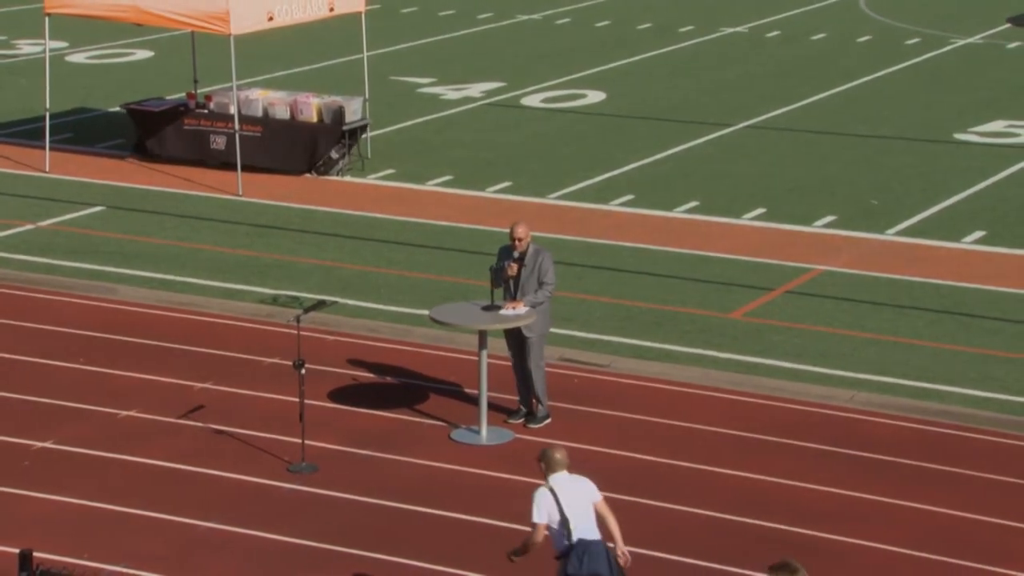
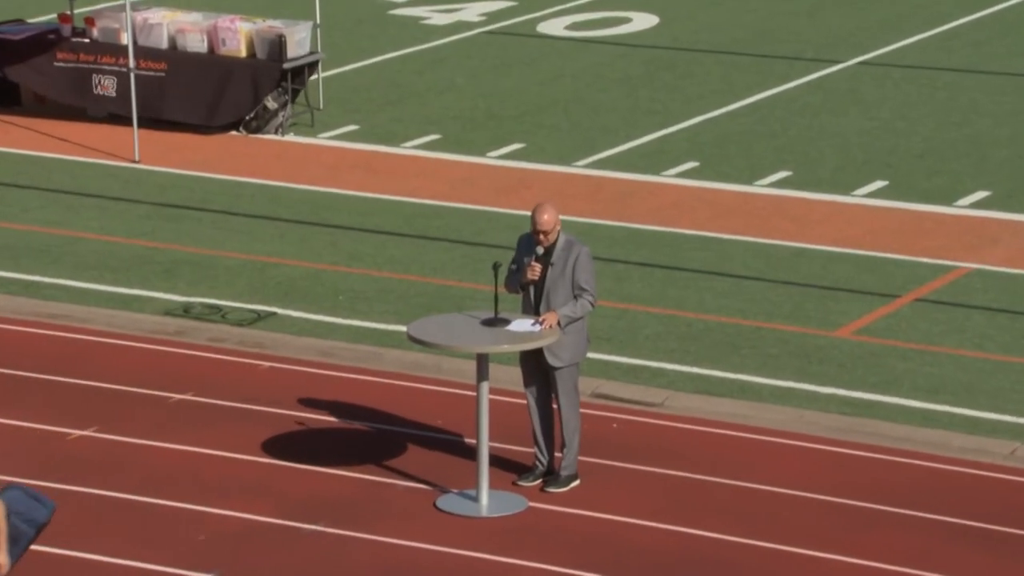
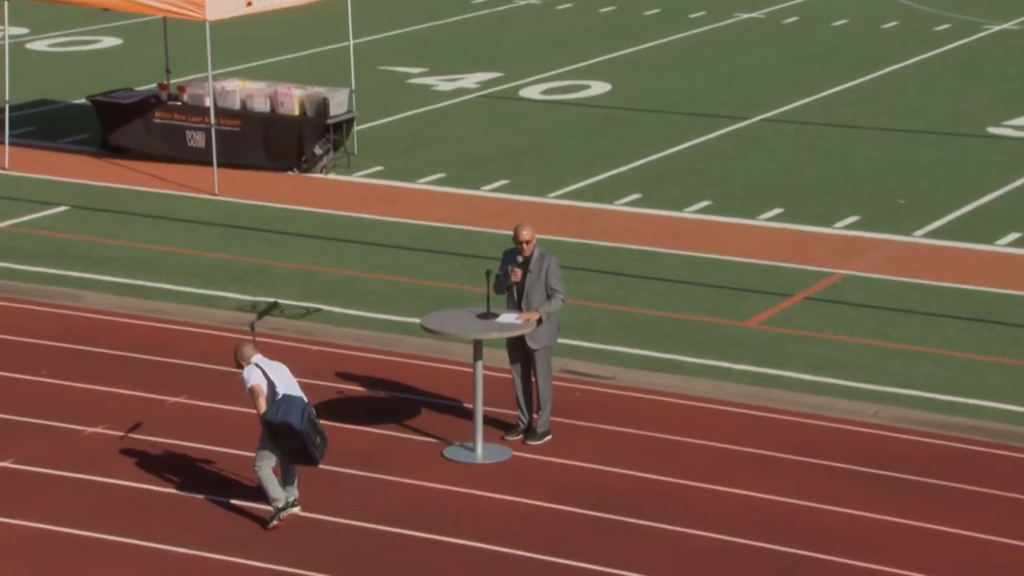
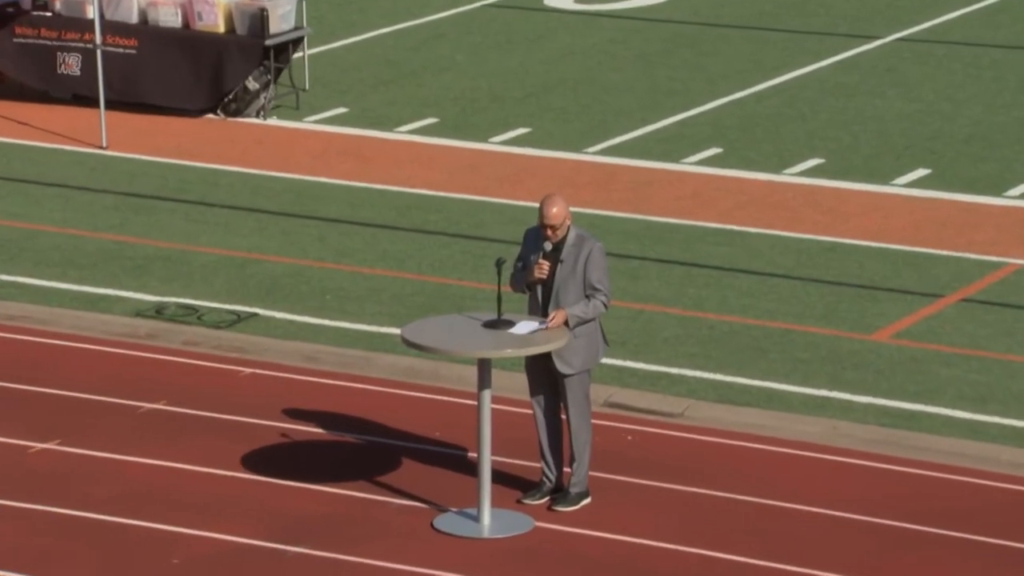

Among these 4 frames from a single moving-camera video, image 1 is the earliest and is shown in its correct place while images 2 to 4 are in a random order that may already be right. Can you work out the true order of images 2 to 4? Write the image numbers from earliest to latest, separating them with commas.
3, 2, 4
